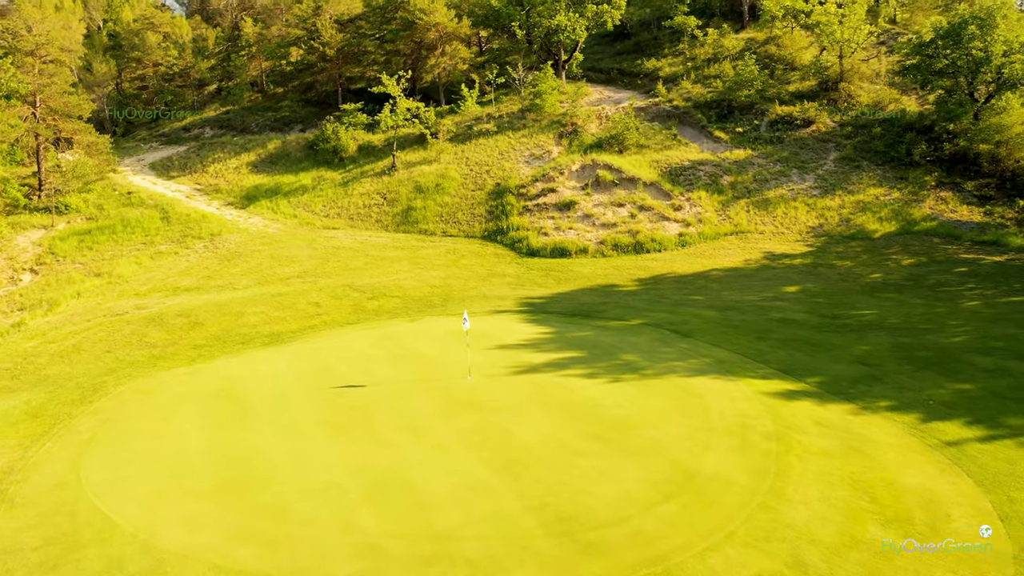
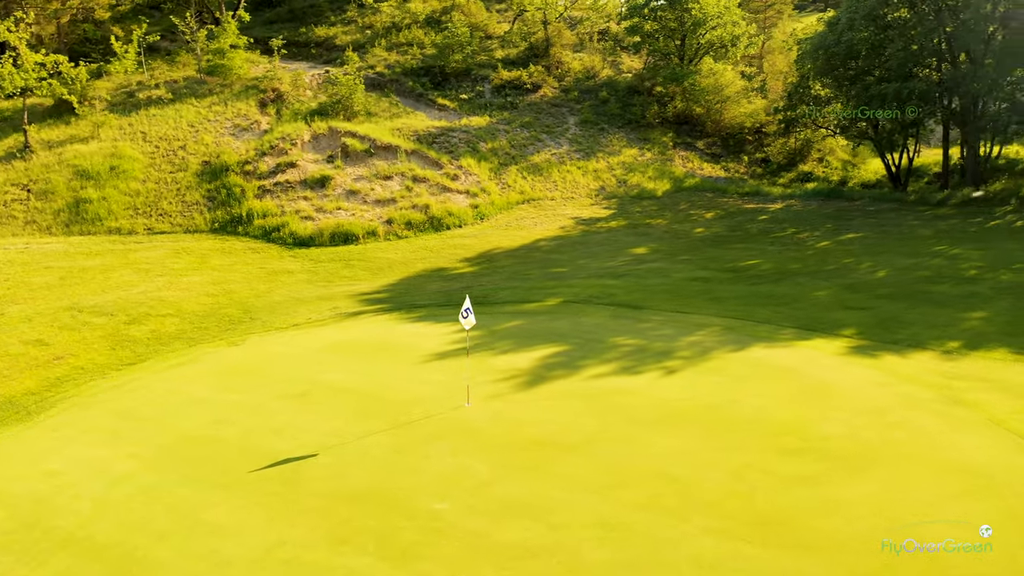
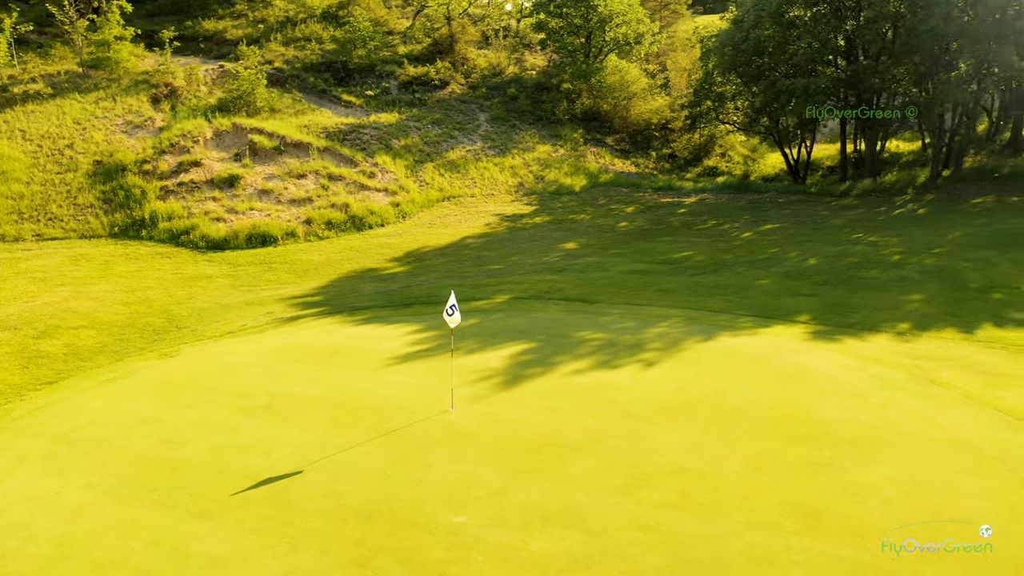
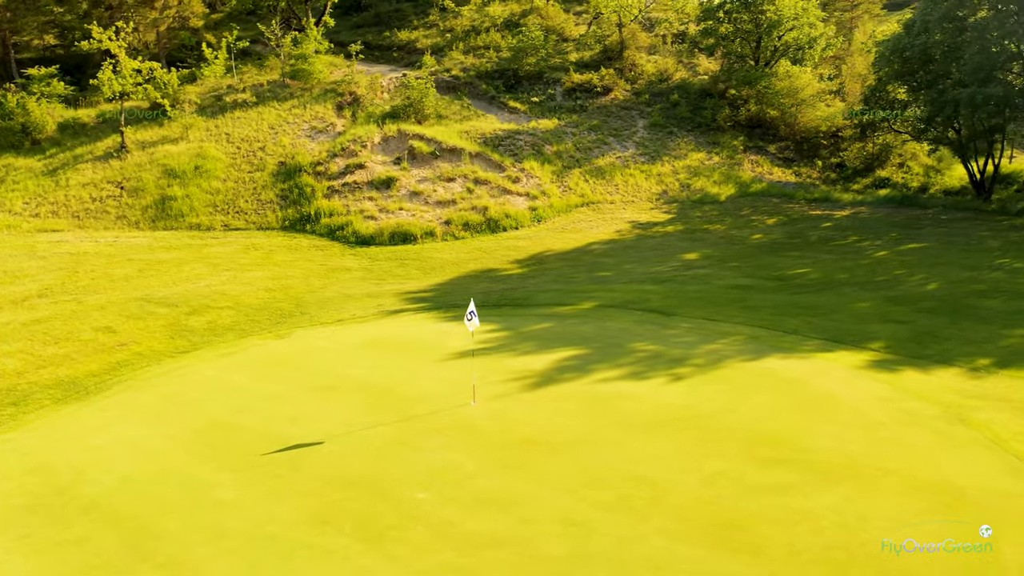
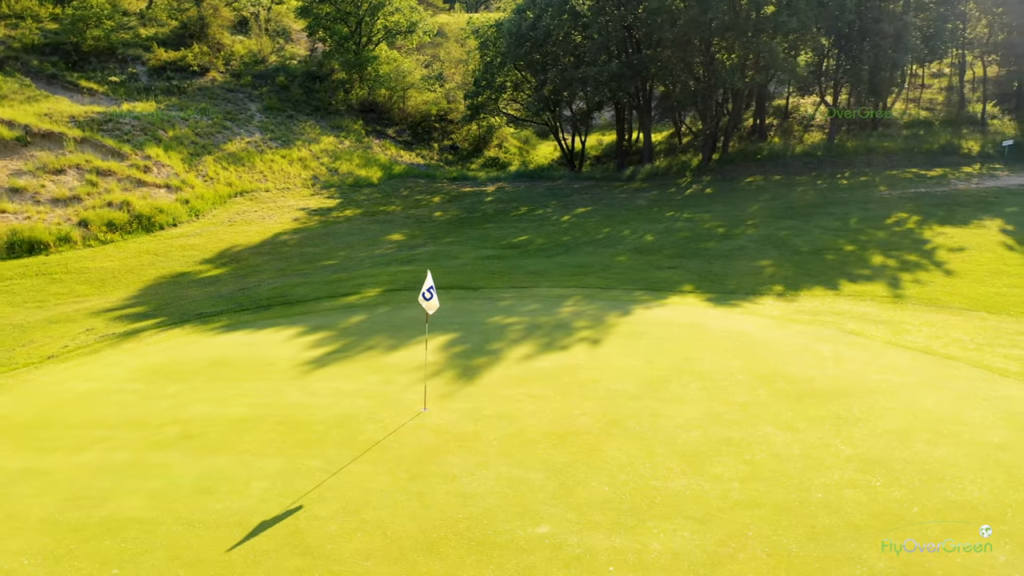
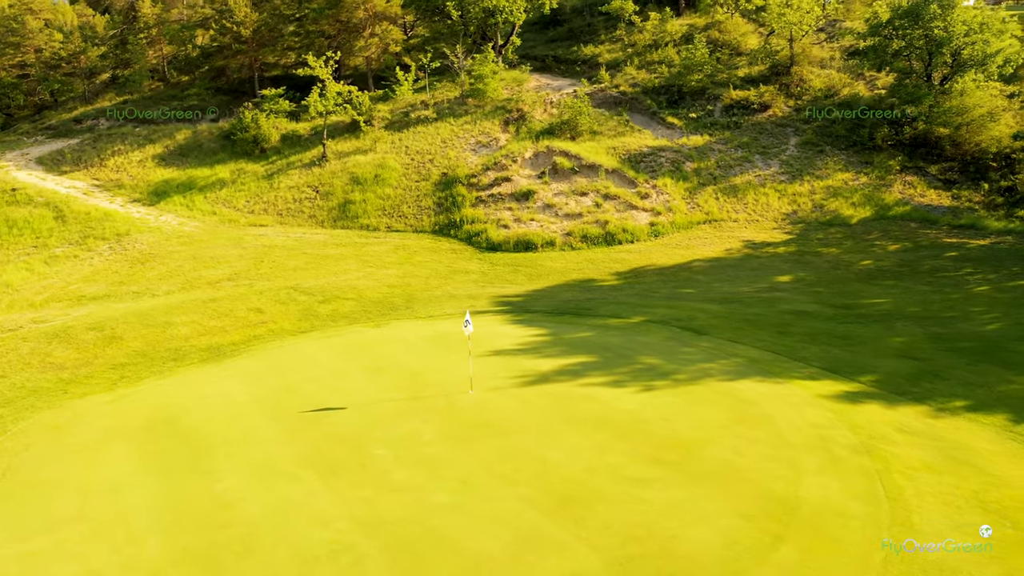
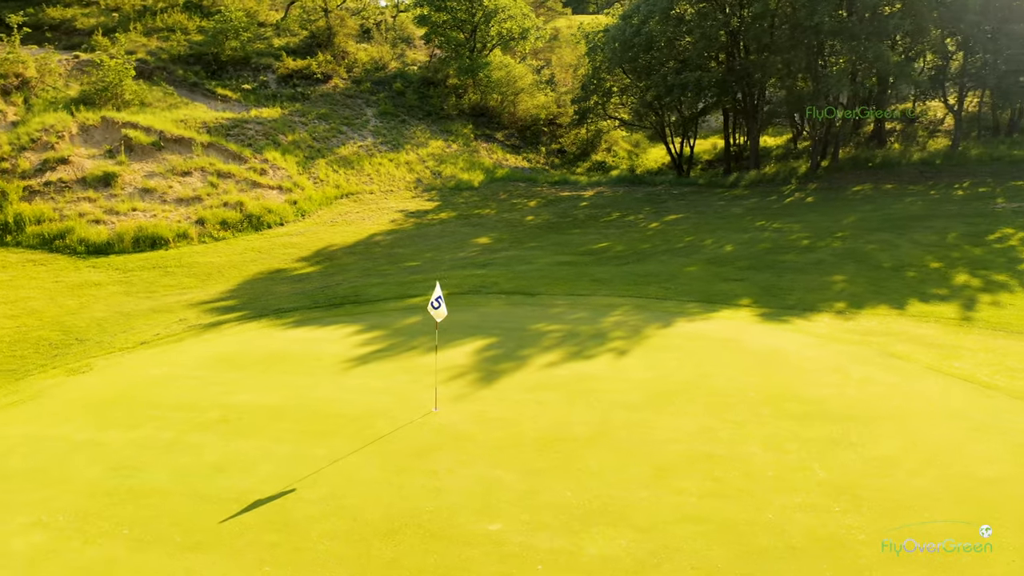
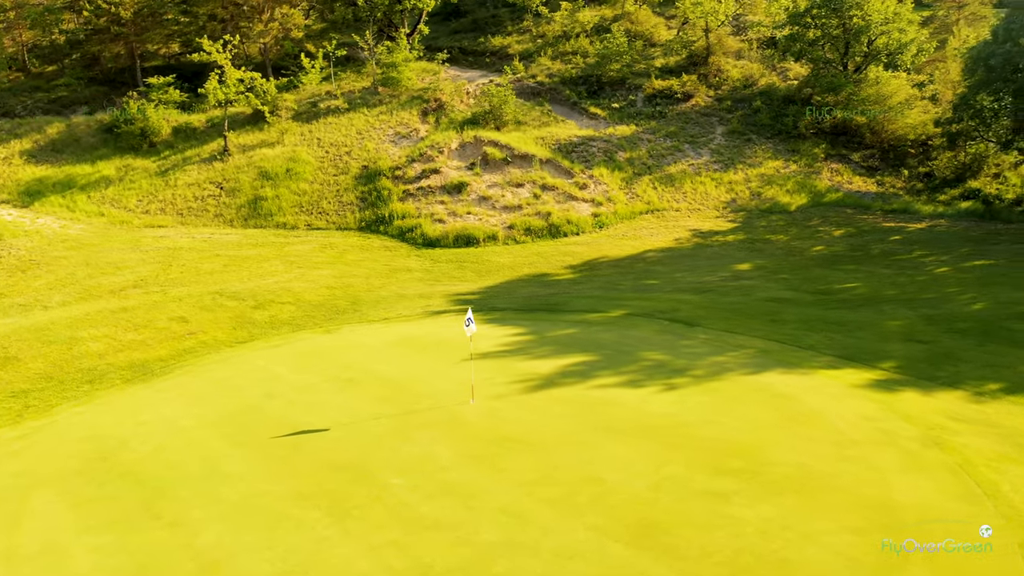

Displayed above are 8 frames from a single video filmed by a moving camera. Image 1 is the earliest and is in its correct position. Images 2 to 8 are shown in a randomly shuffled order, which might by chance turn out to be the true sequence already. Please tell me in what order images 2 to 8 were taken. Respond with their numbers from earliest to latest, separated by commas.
6, 8, 4, 2, 3, 7, 5
